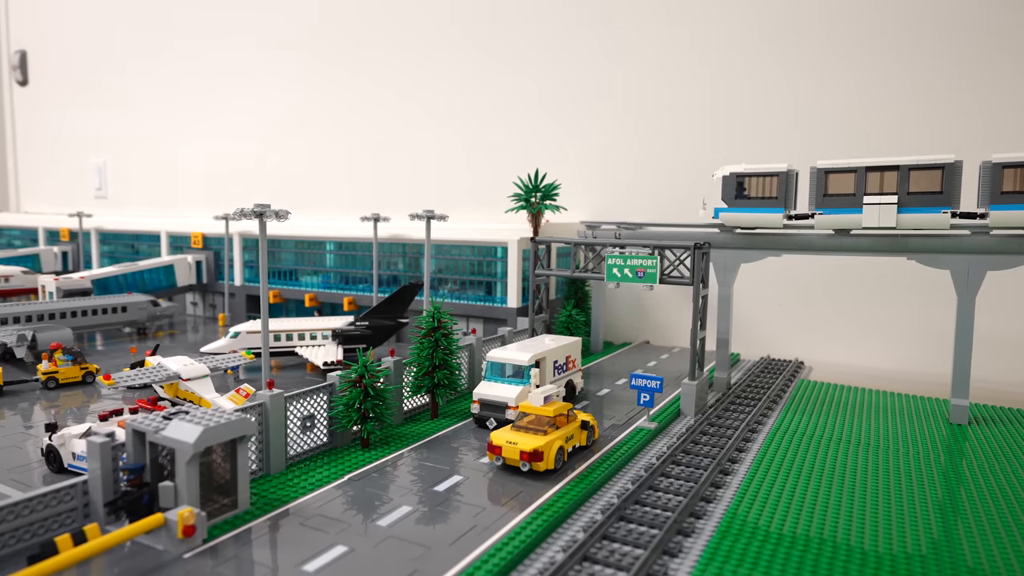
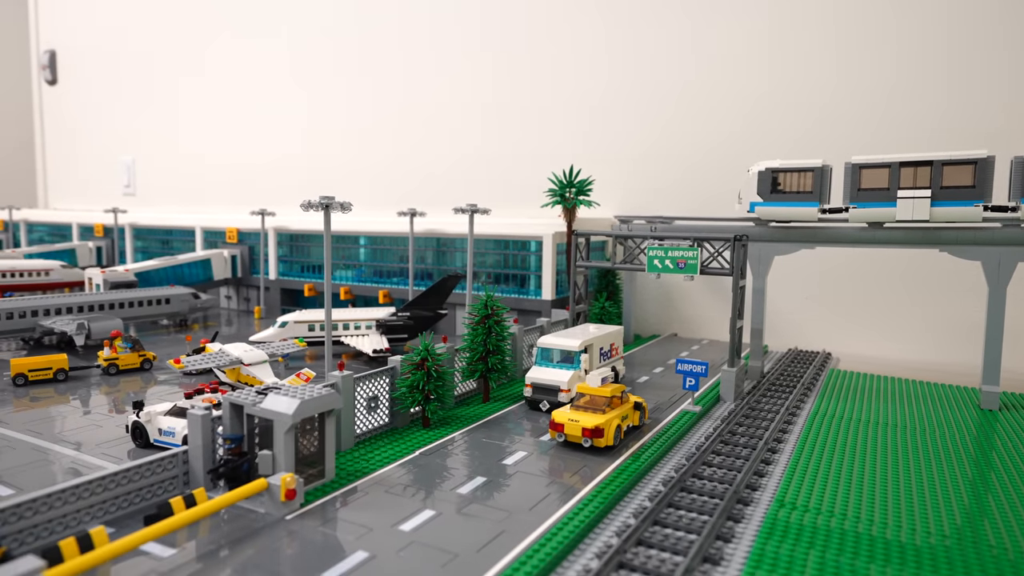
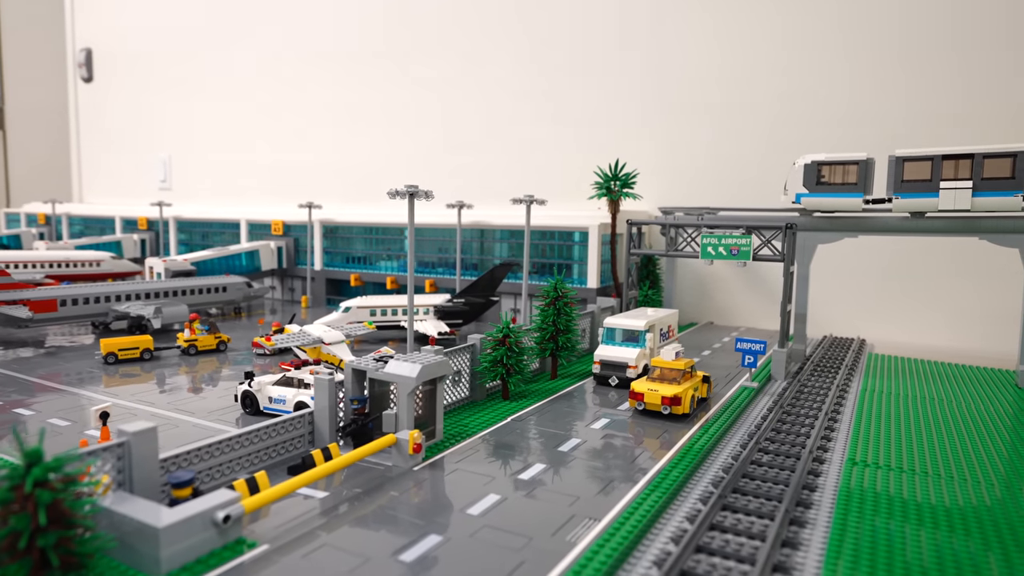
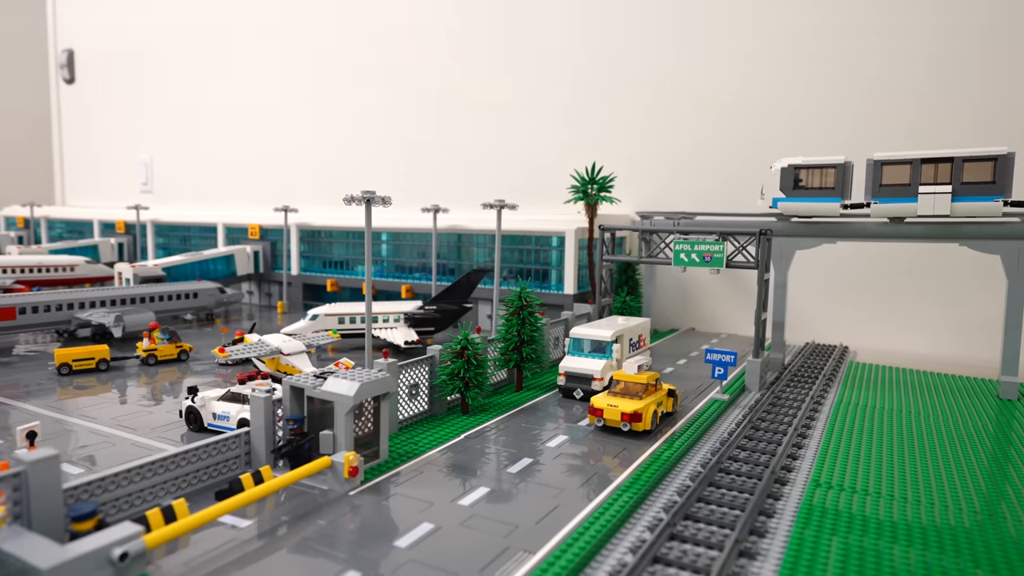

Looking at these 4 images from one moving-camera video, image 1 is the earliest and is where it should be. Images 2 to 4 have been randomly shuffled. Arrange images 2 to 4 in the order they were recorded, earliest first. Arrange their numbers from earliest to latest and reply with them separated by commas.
2, 4, 3
